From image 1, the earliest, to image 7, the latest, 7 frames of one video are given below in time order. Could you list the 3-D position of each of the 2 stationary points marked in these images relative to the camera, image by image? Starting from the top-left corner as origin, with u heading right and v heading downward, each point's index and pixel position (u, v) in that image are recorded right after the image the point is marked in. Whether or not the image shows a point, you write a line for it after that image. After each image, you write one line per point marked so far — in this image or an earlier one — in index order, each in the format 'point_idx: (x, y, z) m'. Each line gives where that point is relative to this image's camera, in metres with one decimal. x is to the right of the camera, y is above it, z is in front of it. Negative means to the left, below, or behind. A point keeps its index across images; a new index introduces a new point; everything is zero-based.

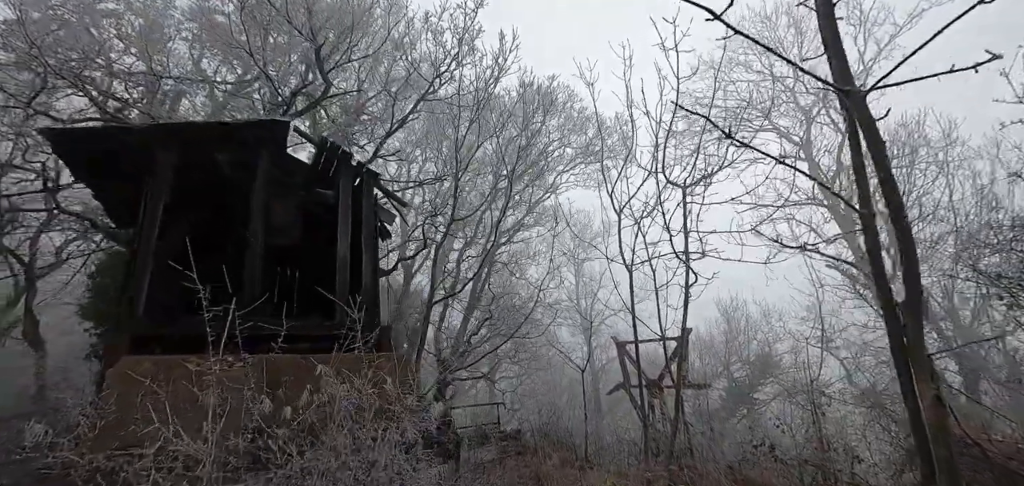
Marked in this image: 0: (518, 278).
0: (+0.1, -0.9, +13.7) m
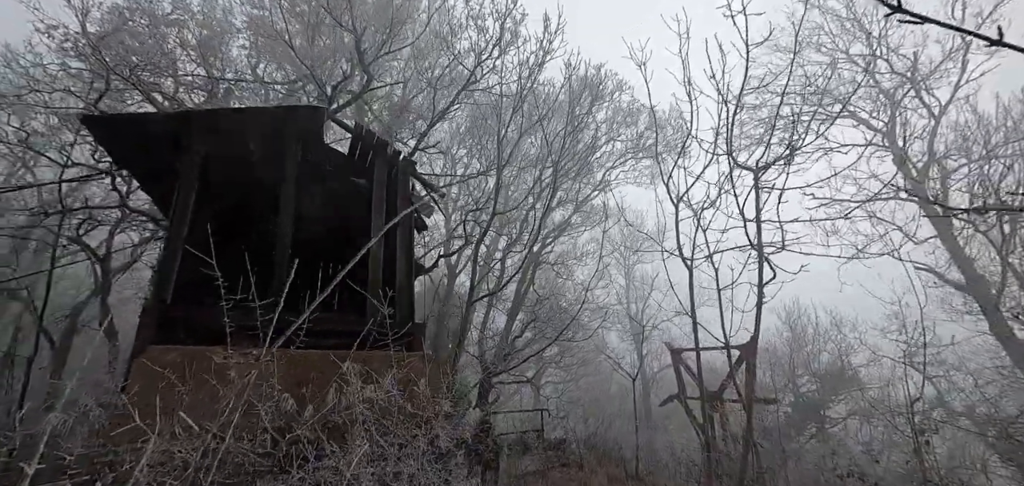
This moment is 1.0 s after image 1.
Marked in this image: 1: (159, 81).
0: (+1.2, -0.9, +13.0) m
1: (-6.3, +2.9, +9.6) m
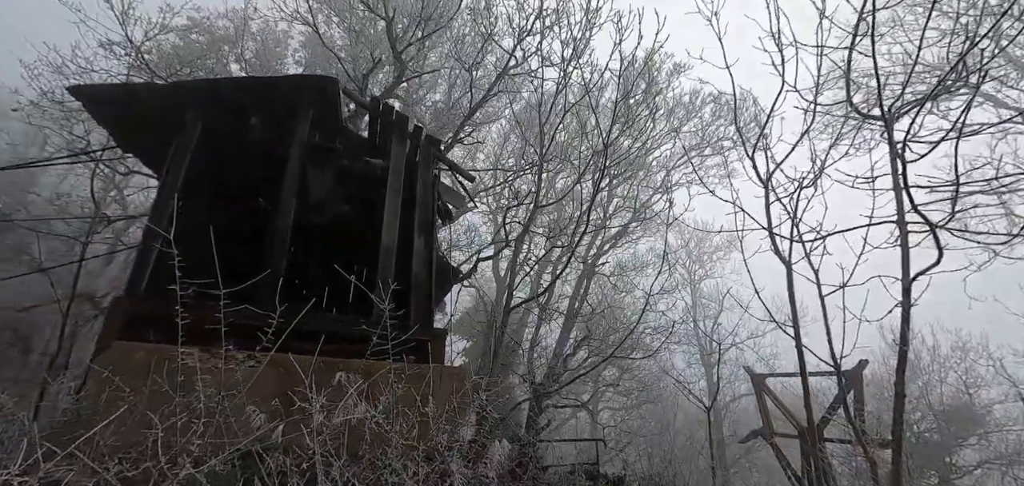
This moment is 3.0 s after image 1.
0: (+2.3, -1.1, +11.6) m
1: (-5.5, +2.8, +9.2) m
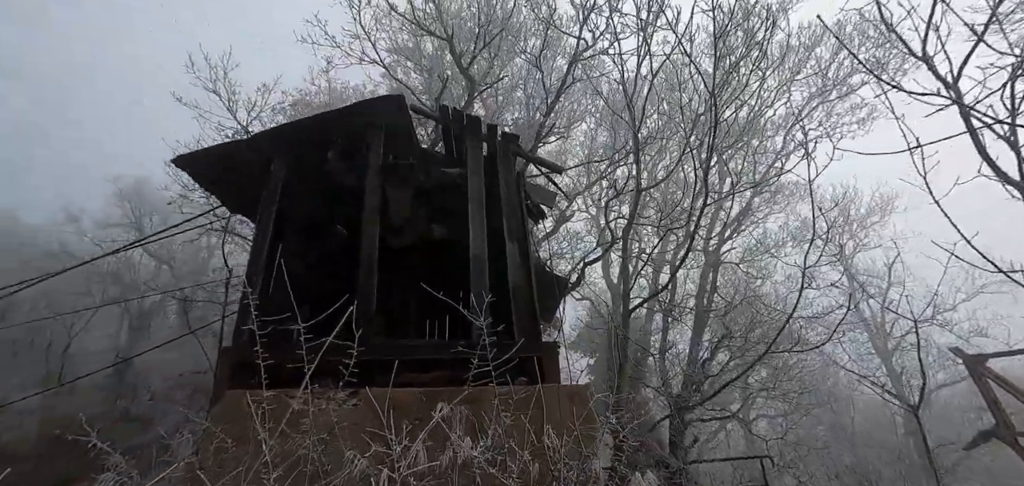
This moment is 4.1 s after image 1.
0: (+4.6, -0.7, +10.2) m
1: (-4.1, +1.9, +9.5) m
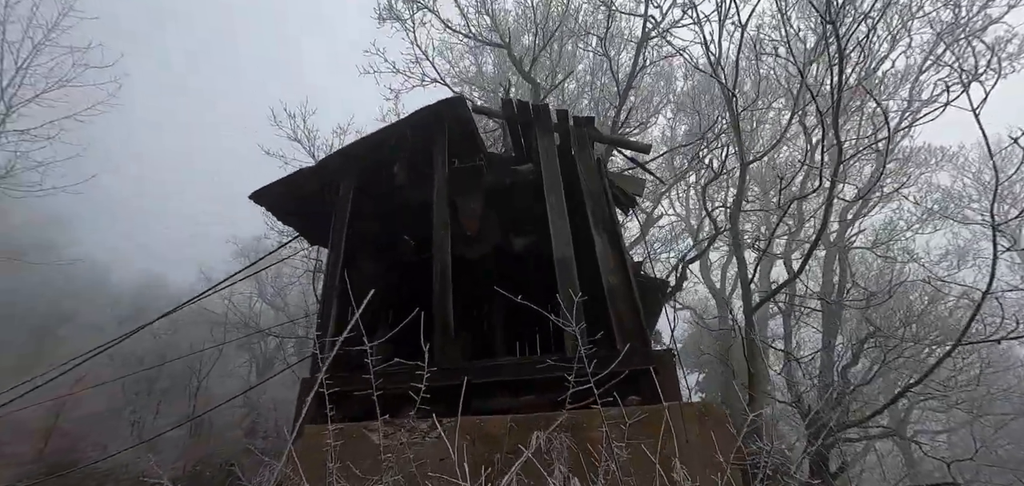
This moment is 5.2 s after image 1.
0: (+6.1, -0.4, +8.7) m
1: (-2.8, +1.3, +9.5) m
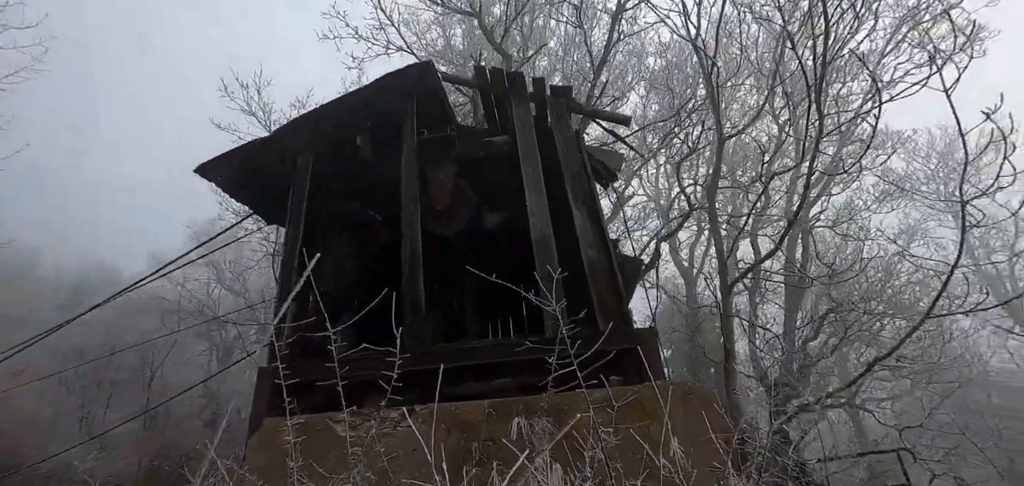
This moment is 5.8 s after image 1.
0: (+5.6, 0.0, +8.8) m
1: (-3.3, +1.6, +9.0) m
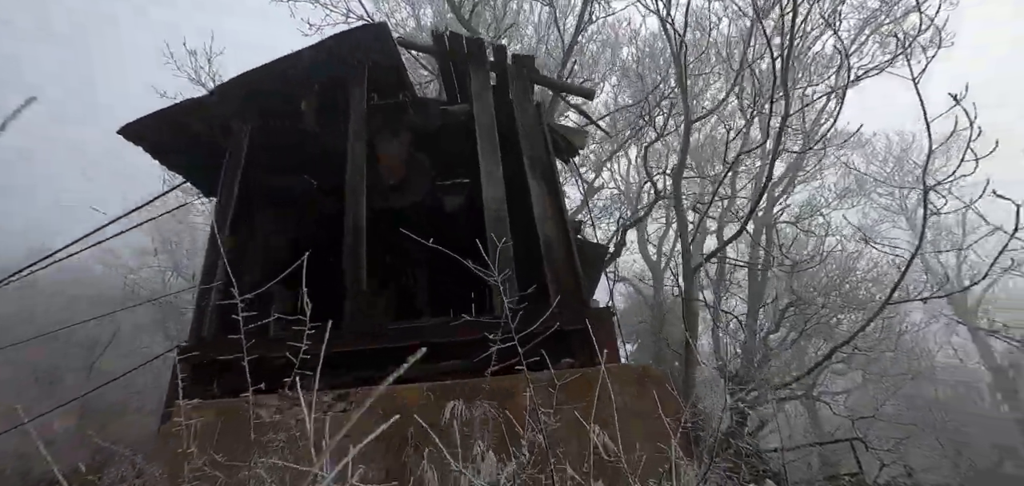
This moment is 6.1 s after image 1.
0: (+5.0, +0.1, +8.8) m
1: (-3.8, +2.0, +8.6) m
